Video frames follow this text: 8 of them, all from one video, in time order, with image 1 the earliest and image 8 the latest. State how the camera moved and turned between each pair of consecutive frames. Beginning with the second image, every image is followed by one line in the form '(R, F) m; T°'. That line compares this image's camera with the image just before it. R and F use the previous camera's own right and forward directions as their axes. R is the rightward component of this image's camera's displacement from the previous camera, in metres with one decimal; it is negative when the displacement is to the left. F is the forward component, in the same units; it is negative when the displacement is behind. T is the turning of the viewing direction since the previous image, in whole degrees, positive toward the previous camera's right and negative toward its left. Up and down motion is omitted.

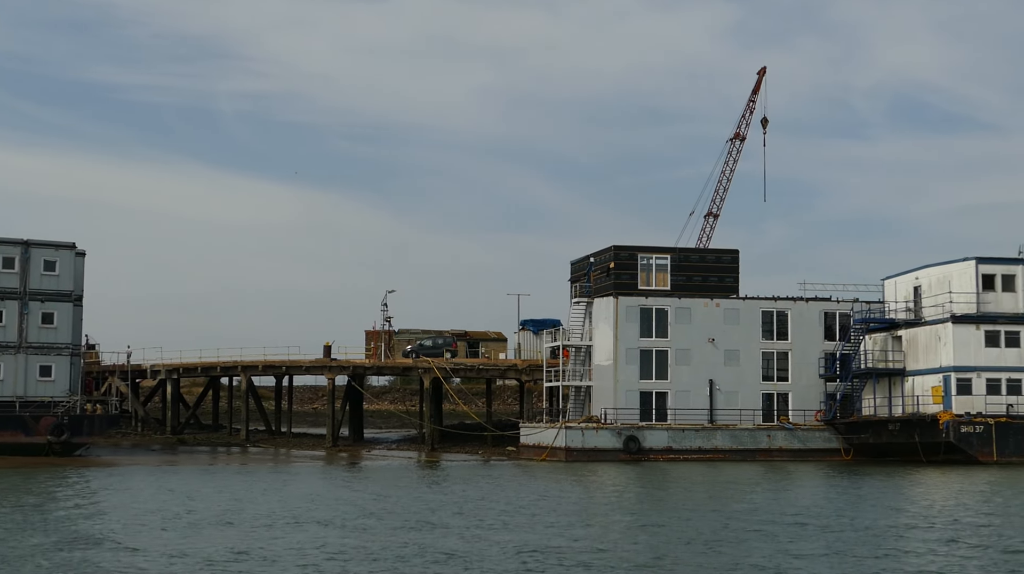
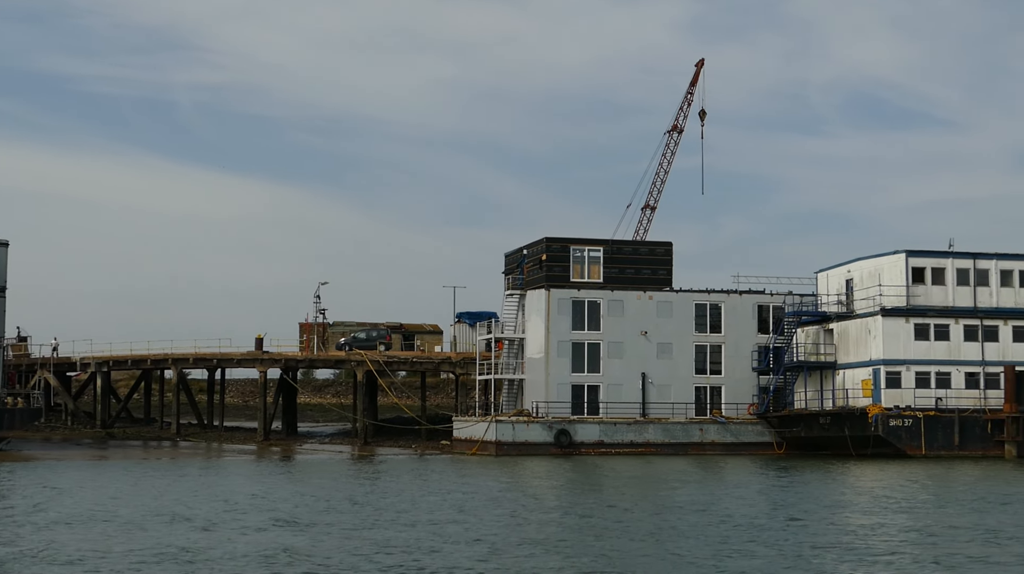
(+1.2, +0.6) m; +2°
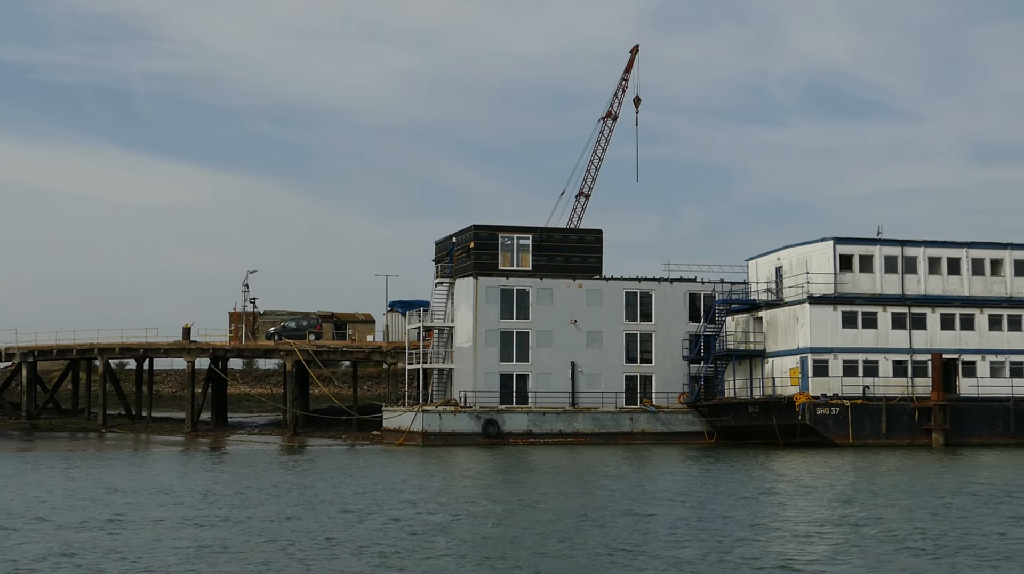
(+1.5, +0.8) m; +1°
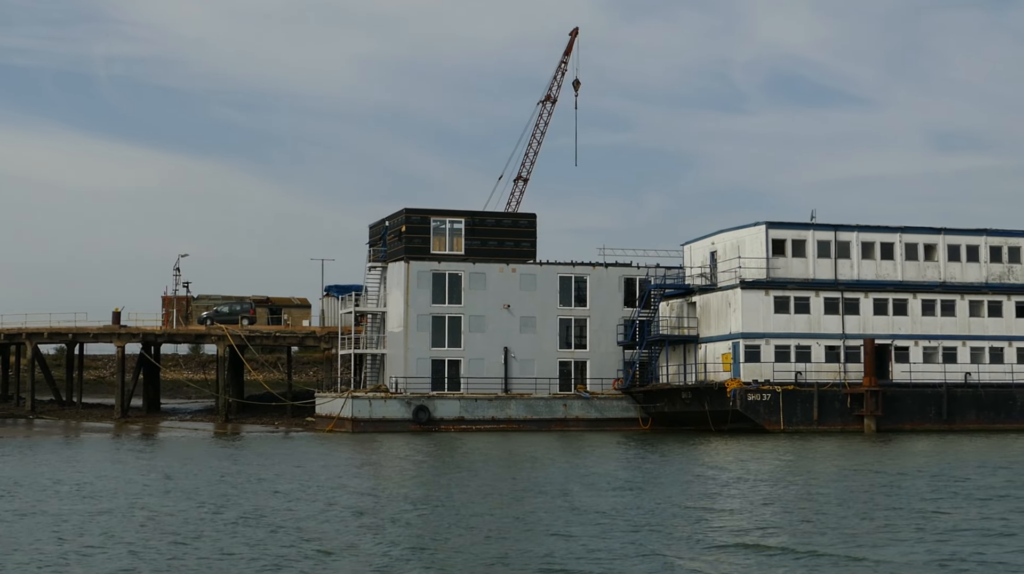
(+1.4, +0.8) m; +1°
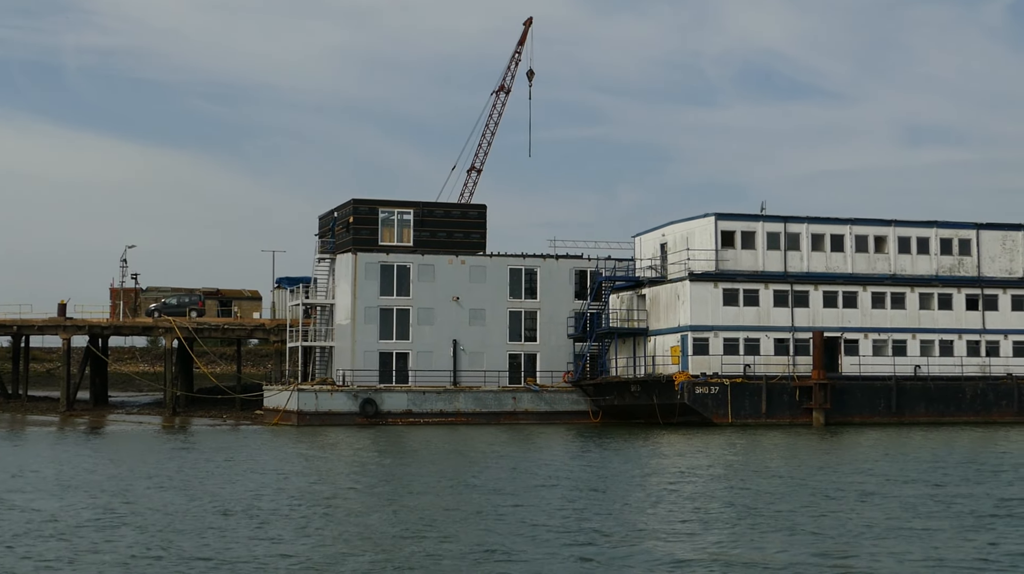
(+1.1, +0.6) m; +1°
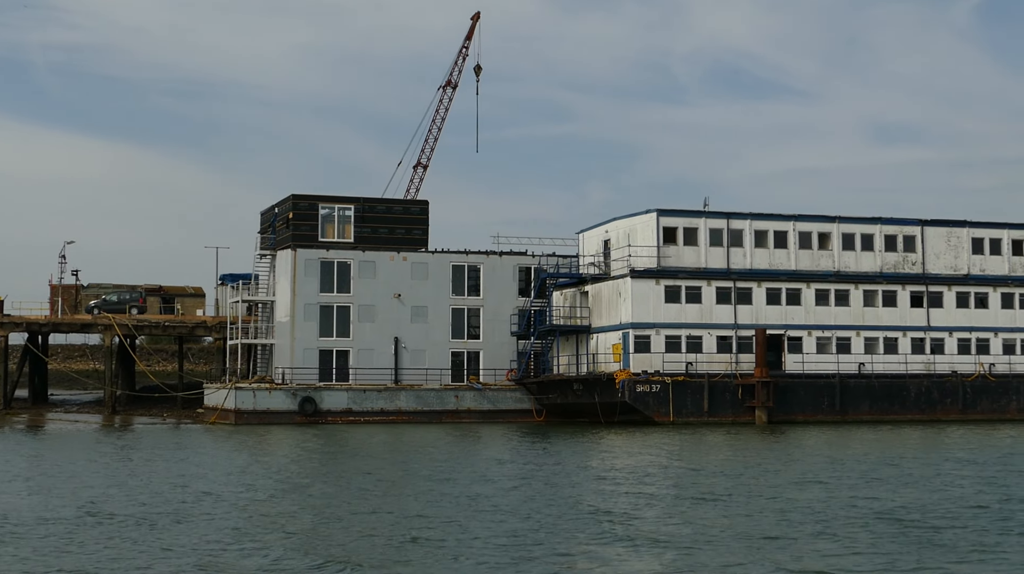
(+1.3, +0.7) m; +1°
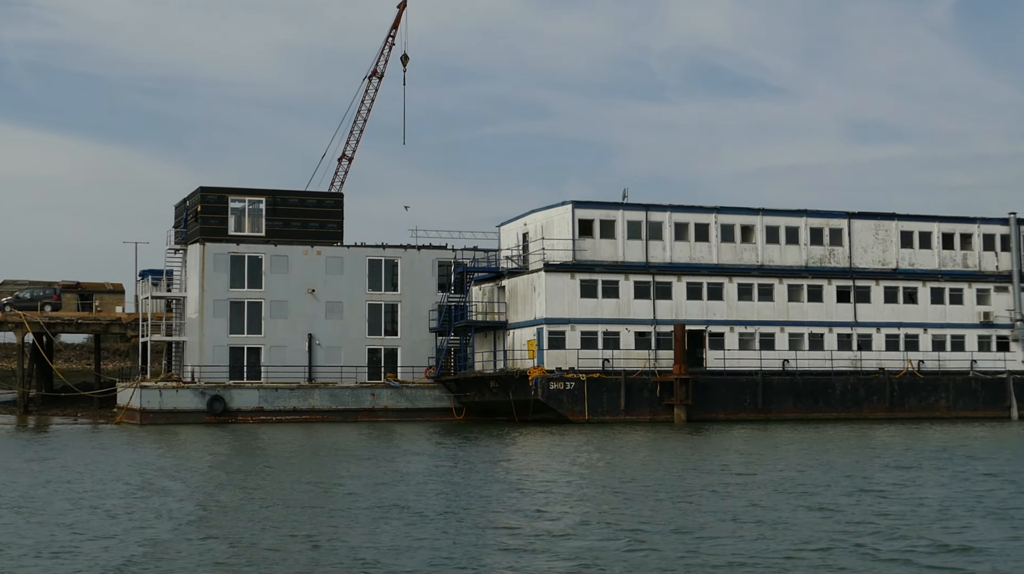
(+2.7, +1.7) m; +1°
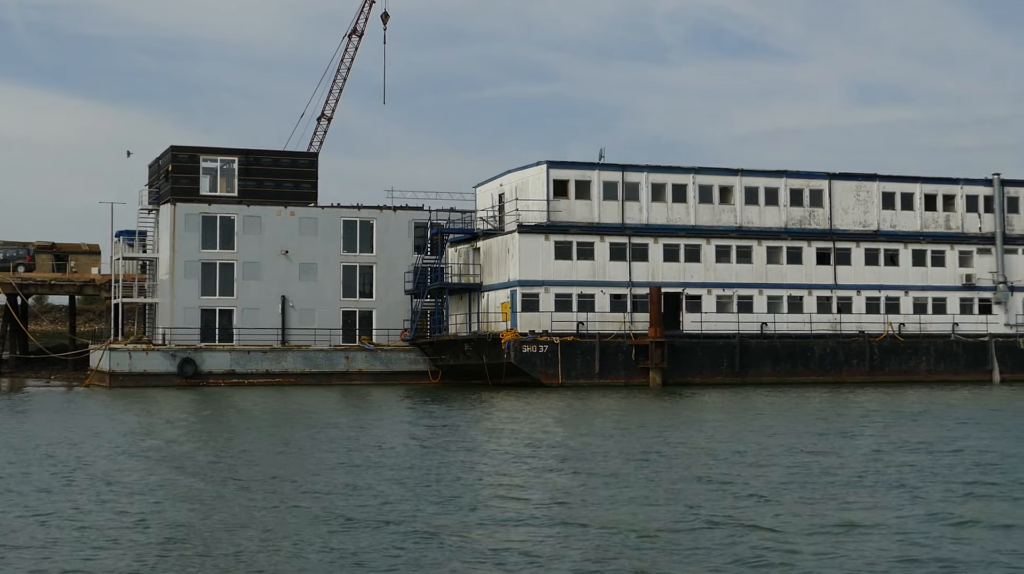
(+1.1, +0.8) m; 0°
